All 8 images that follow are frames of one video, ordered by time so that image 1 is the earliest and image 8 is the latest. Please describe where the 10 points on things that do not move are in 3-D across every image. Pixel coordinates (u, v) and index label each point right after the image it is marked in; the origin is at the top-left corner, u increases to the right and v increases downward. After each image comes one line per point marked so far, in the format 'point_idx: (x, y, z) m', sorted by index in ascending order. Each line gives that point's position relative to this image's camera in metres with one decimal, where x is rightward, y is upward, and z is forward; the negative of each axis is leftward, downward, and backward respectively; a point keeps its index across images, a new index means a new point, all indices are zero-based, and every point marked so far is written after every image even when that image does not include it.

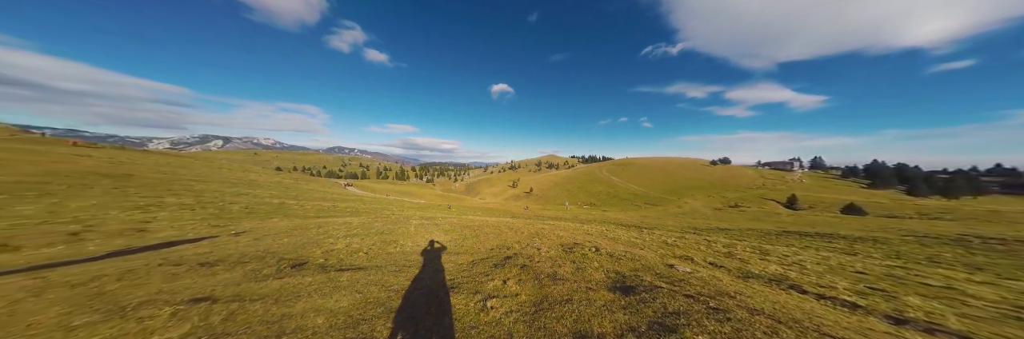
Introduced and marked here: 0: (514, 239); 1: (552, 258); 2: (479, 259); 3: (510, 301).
0: (+0.1, -6.1, +18.1) m
1: (+3.3, -6.8, +15.9) m
2: (-2.2, -5.5, +12.8) m
3: (+0.1, -5.8, +9.2) m
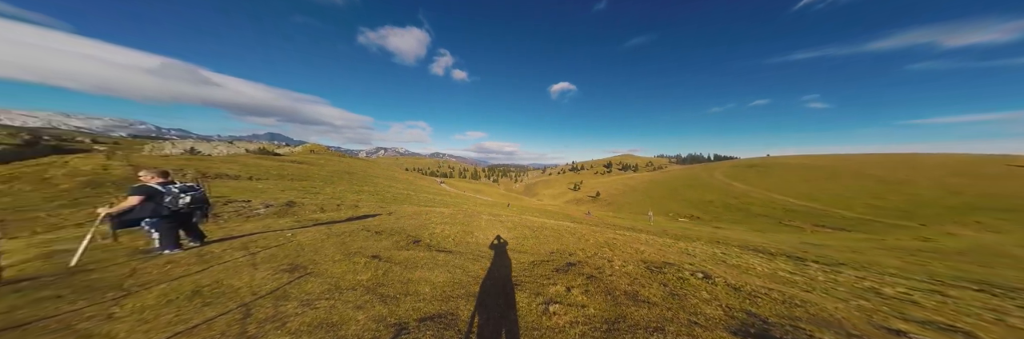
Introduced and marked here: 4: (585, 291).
0: (+5.6, -6.4, +17.5) m
1: (+7.9, -7.0, +14.4) m
2: (+1.7, -5.7, +13.3) m
3: (+2.7, -6.0, +9.1) m
4: (+3.8, -6.2, +11.0) m
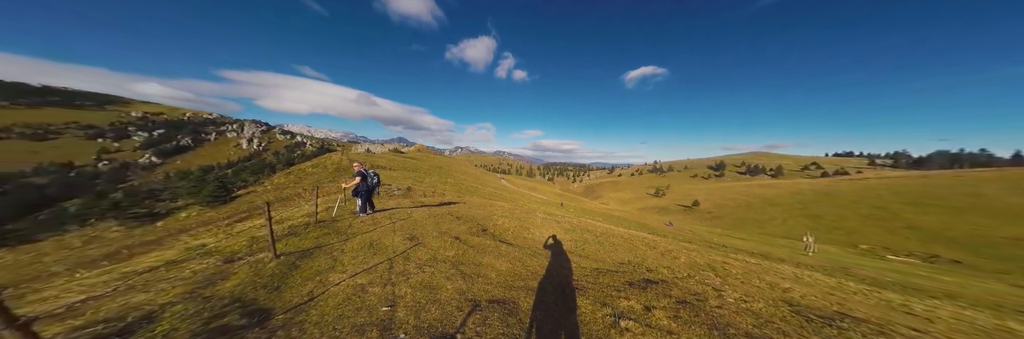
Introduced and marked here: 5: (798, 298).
0: (+10.7, -6.5, +14.5) m
1: (+11.7, -7.2, +10.7) m
2: (+5.5, -5.7, +12.0) m
3: (+4.9, -6.0, +7.7) m
4: (+6.6, -6.3, +9.0) m
5: (+19.2, -8.5, +14.0) m
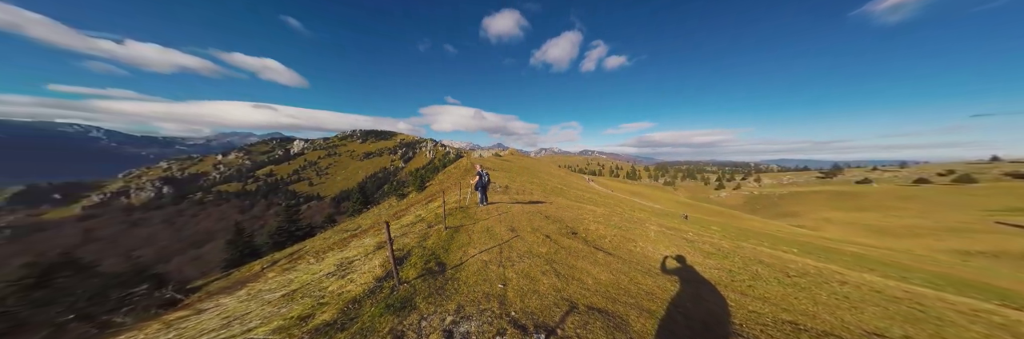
0: (+16.2, -5.6, +5.3) m
1: (+14.5, -6.9, +1.9) m
2: (+10.5, -5.0, +6.6) m
3: (+7.3, -5.9, +3.8) m
4: (+9.5, -6.1, +3.8) m
5: (+22.5, -8.0, -0.3) m
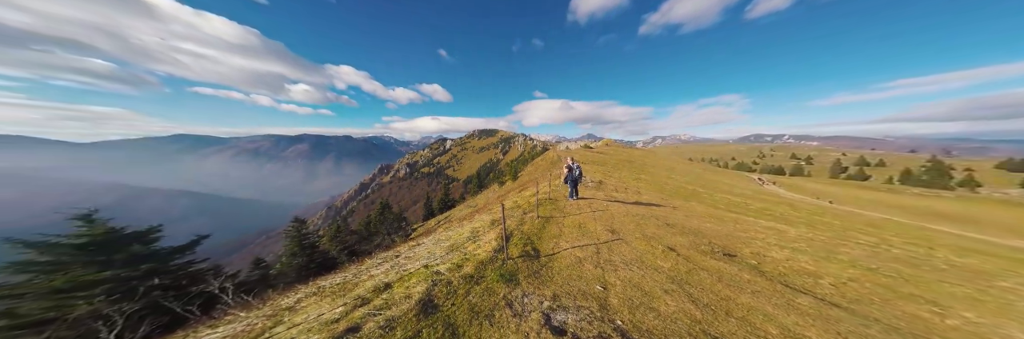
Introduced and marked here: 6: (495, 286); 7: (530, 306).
0: (+15.1, -5.4, -4.8) m
1: (+11.9, -7.1, -6.4) m
2: (+11.4, -4.7, -0.5) m
3: (+7.2, -5.9, -0.7) m
4: (+8.9, -6.0, -2.1) m
5: (+17.2, -8.5, -12.8) m
6: (-0.6, -4.0, +7.3) m
7: (+0.5, -4.1, +6.4) m
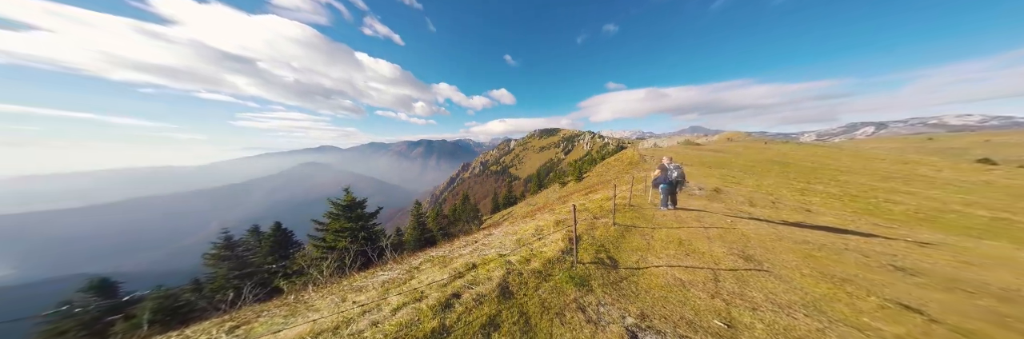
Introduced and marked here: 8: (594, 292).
0: (+11.5, -5.8, -10.2) m
1: (+7.9, -7.4, -10.4) m
2: (+9.7, -4.9, -4.7) m
3: (+5.8, -6.1, -3.3) m
4: (+6.9, -6.3, -5.2) m
5: (+10.2, -8.9, -18.3) m
6: (+1.8, -4.0, +7.2) m
7: (+2.5, -4.2, +5.9) m
8: (+2.7, -4.0, +6.9) m
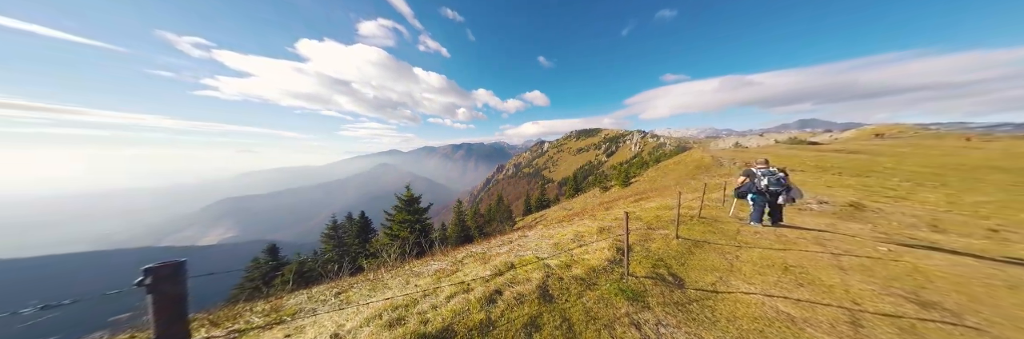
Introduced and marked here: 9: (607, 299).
0: (+7.9, -6.3, -12.7) m
1: (+4.4, -7.8, -11.9) m
2: (+7.7, -5.3, -7.0) m
3: (+4.3, -6.4, -4.6) m
4: (+4.8, -6.6, -6.7) m
5: (+4.4, -9.5, -20.2) m
6: (+3.2, -4.0, +6.6) m
7: (+3.5, -4.2, +5.1) m
8: (+4.0, -4.1, +6.0) m
9: (+3.0, -4.0, +6.5) m
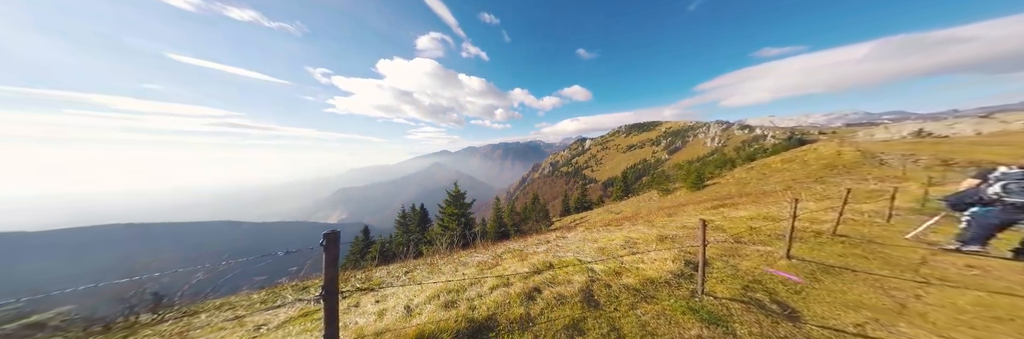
0: (+3.4, -7.2, -14.1) m
1: (+0.3, -8.6, -12.3) m
2: (+4.9, -5.9, -8.7) m
3: (+2.4, -6.8, -5.3) m
4: (+2.2, -7.1, -7.4) m
5: (-2.1, -10.7, -20.0) m
6: (+4.7, -3.9, +5.5) m
7: (+4.5, -4.2, +4.1) m
8: (+5.2, -4.0, +4.8) m
9: (+4.4, -3.9, +5.6) m
